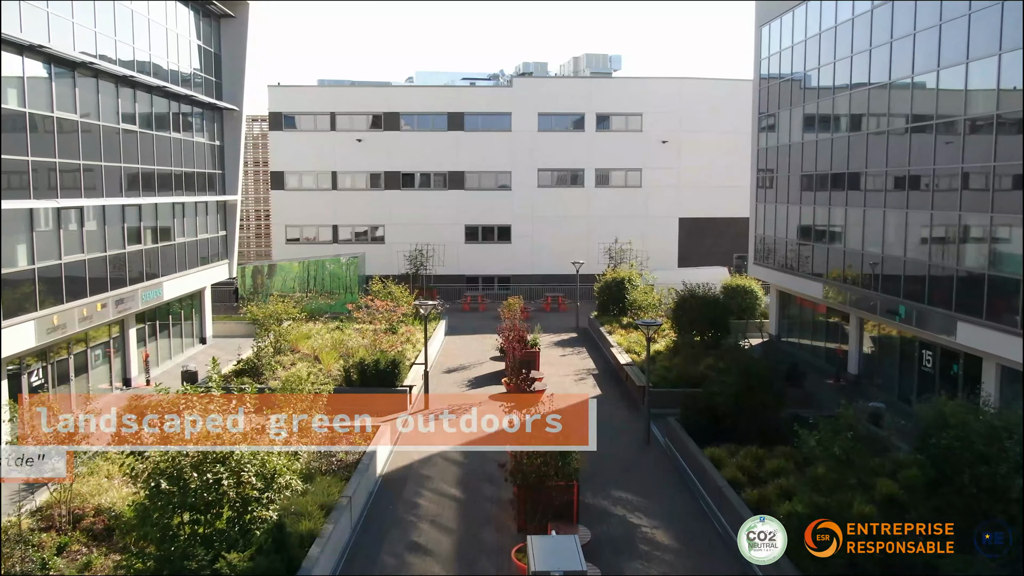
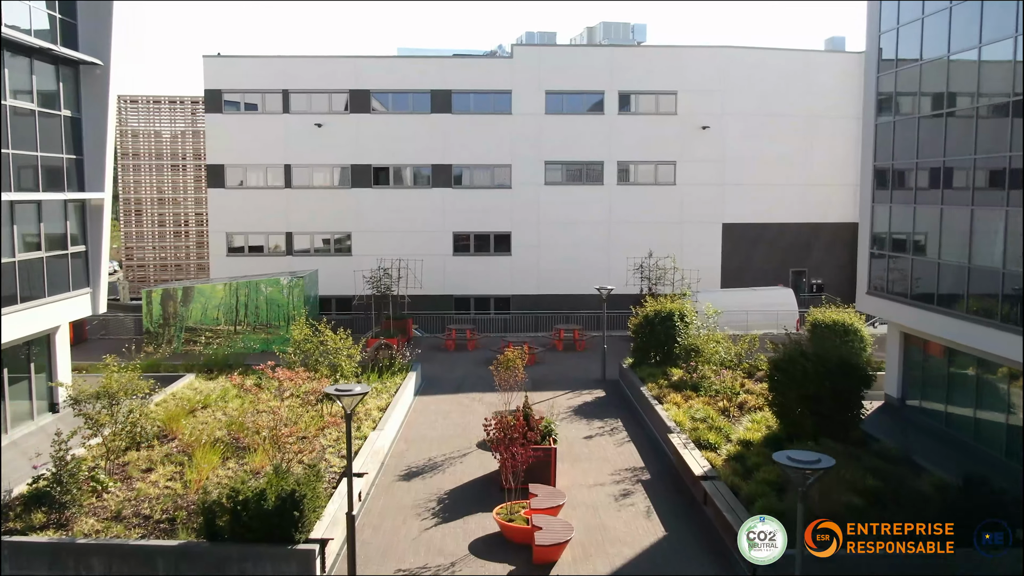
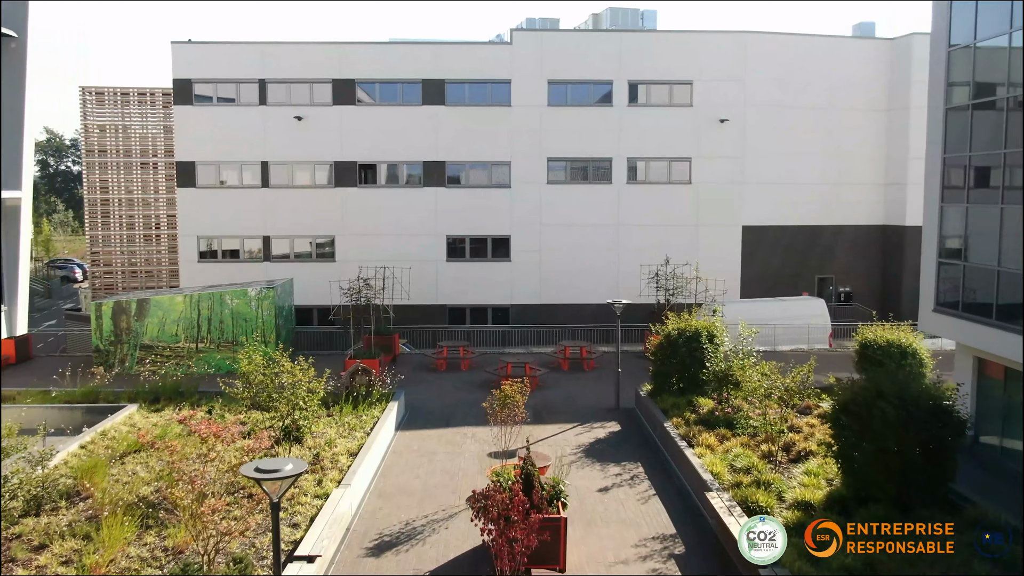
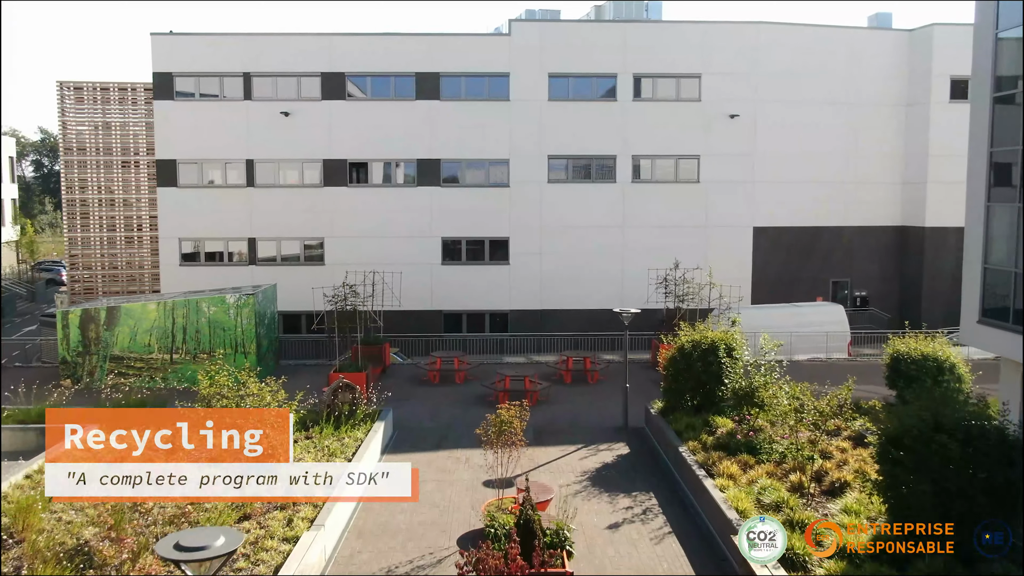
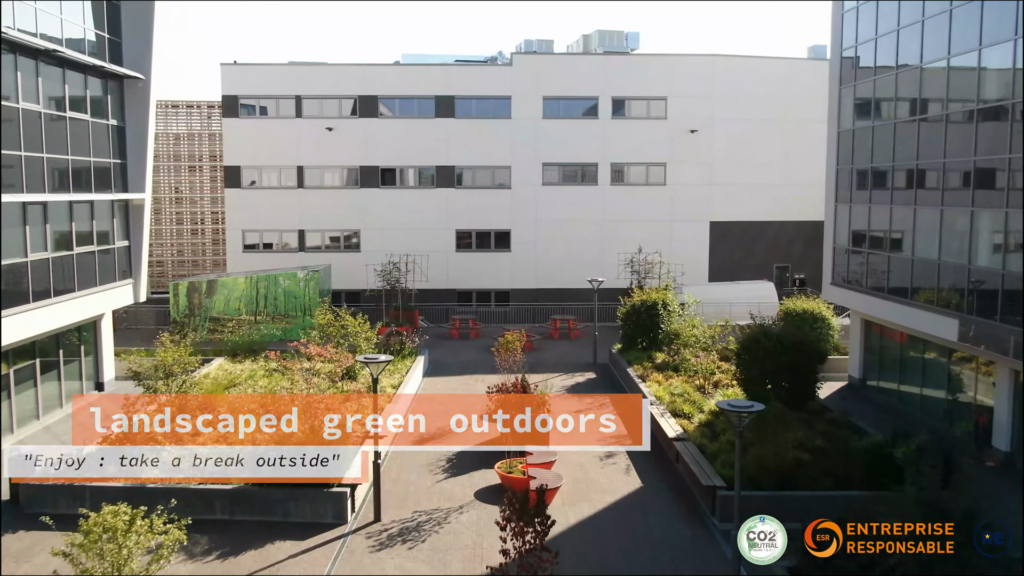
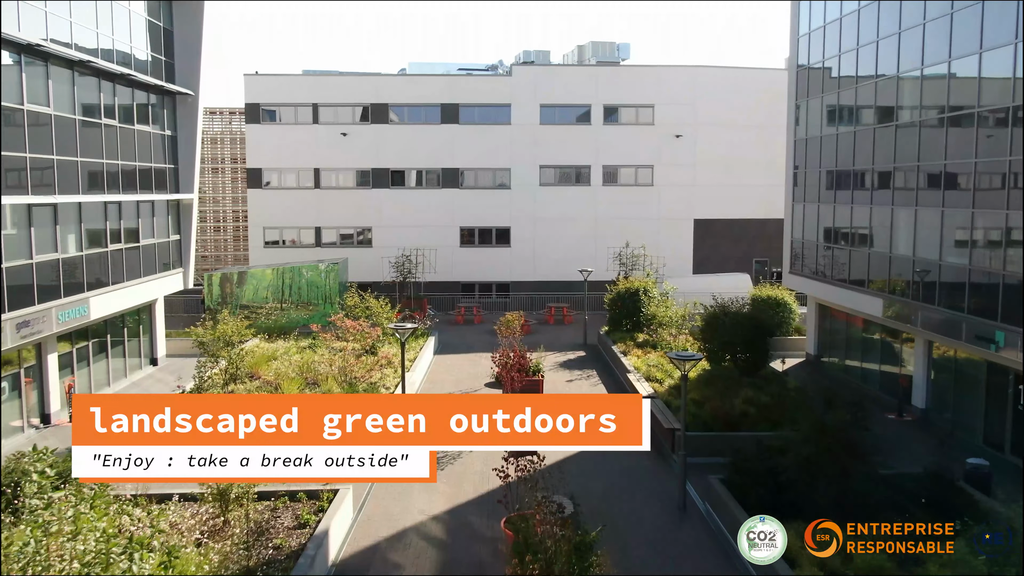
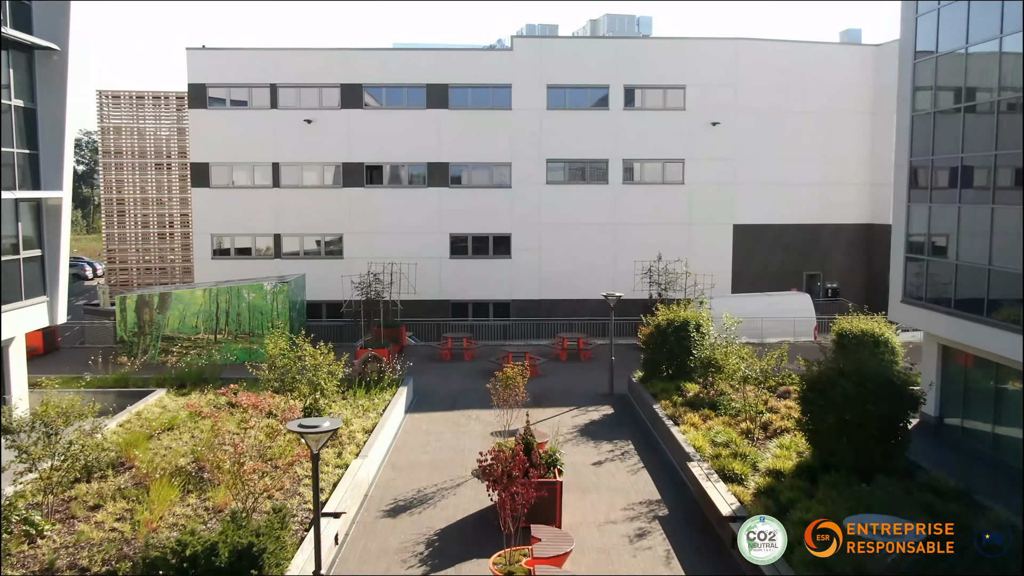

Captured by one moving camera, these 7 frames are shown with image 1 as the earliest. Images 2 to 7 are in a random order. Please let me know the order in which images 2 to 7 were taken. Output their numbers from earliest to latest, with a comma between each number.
6, 5, 2, 7, 3, 4
